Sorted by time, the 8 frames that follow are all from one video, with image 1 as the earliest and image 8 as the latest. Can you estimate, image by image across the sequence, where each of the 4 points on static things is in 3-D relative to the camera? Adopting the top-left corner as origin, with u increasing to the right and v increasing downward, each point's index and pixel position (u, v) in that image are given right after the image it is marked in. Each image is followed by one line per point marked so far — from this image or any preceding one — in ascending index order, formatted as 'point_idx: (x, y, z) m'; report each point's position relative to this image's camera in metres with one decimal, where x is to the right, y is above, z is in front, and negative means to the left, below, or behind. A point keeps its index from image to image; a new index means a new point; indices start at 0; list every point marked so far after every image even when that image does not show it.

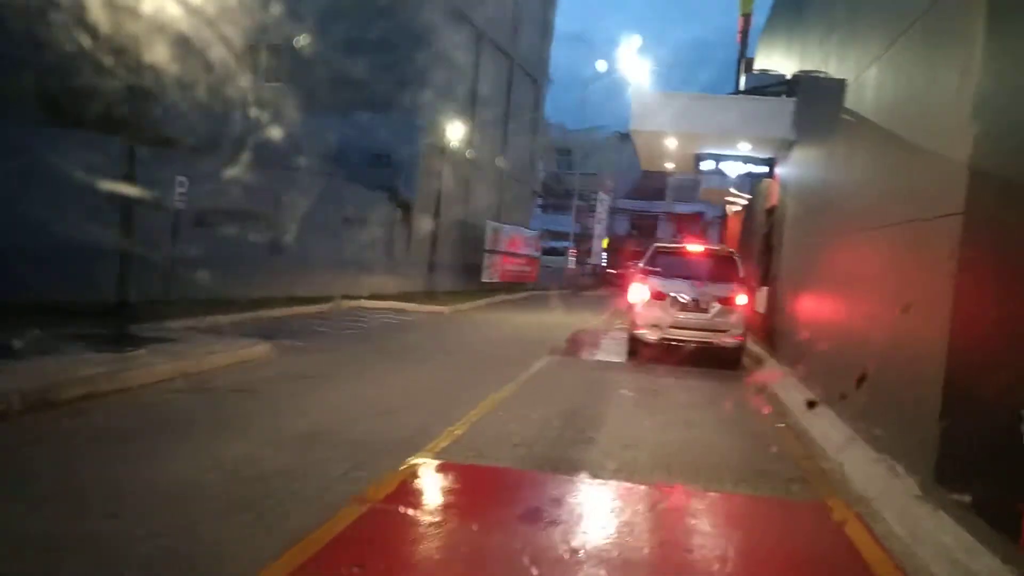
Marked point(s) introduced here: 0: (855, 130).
0: (+3.8, +1.8, +9.3) m
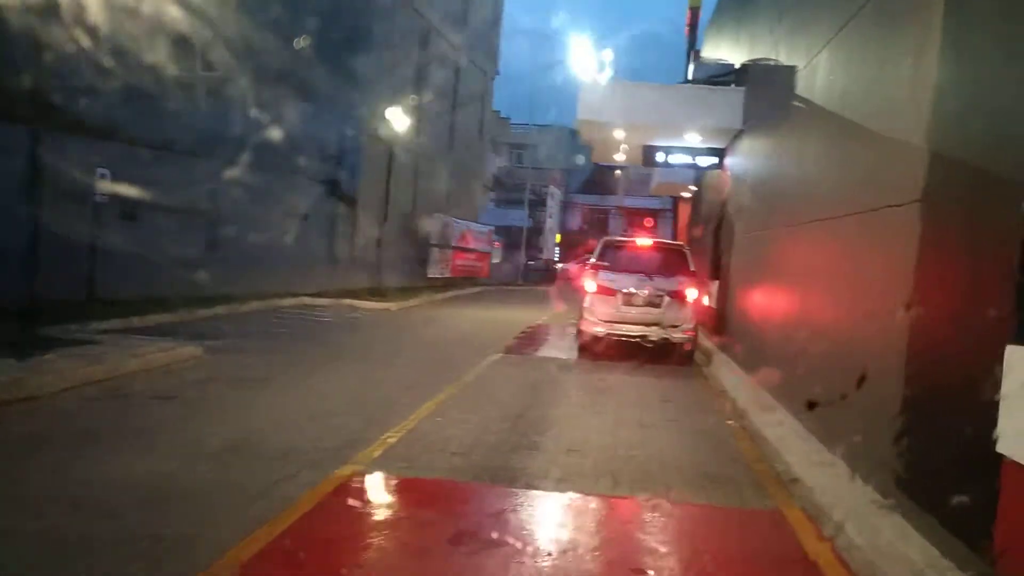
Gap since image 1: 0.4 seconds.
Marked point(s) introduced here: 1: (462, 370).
0: (+3.2, +1.9, +9.0) m
1: (-0.7, -1.1, +11.5) m
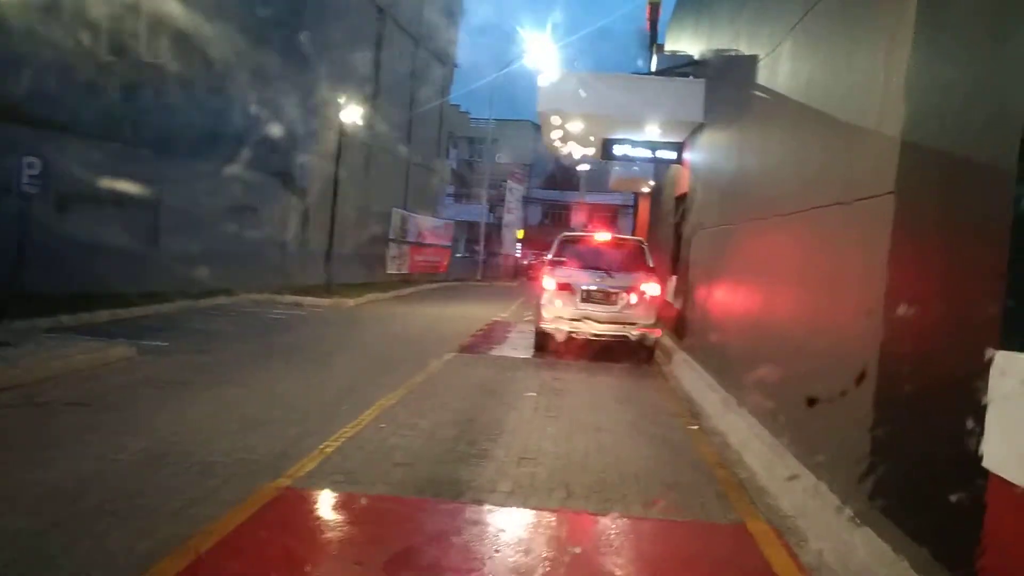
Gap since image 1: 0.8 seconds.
0: (+2.7, +1.9, +8.7) m
1: (-1.3, -1.1, +11.0) m
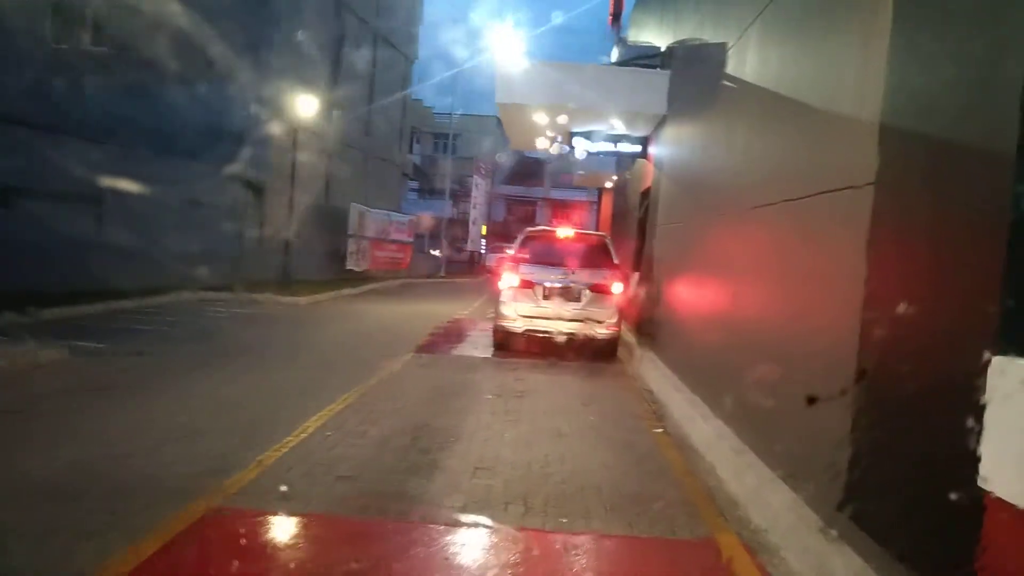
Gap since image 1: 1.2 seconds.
0: (+2.3, +1.9, +8.4) m
1: (-1.8, -1.1, +10.5) m
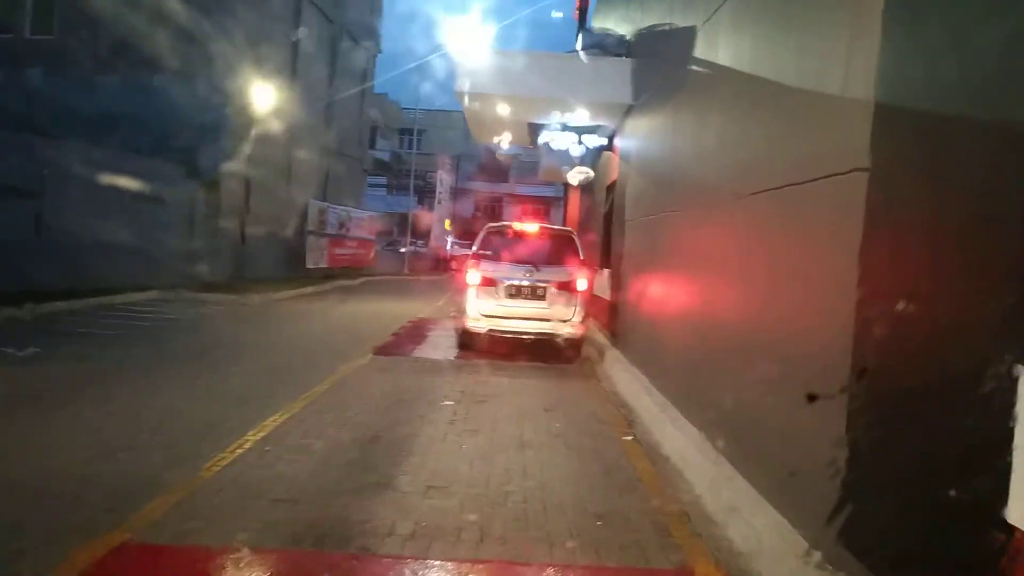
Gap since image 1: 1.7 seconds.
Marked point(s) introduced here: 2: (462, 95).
0: (+1.9, +2.0, +7.9) m
1: (-2.3, -1.1, +9.9) m
2: (-0.9, +3.5, +15.1) m
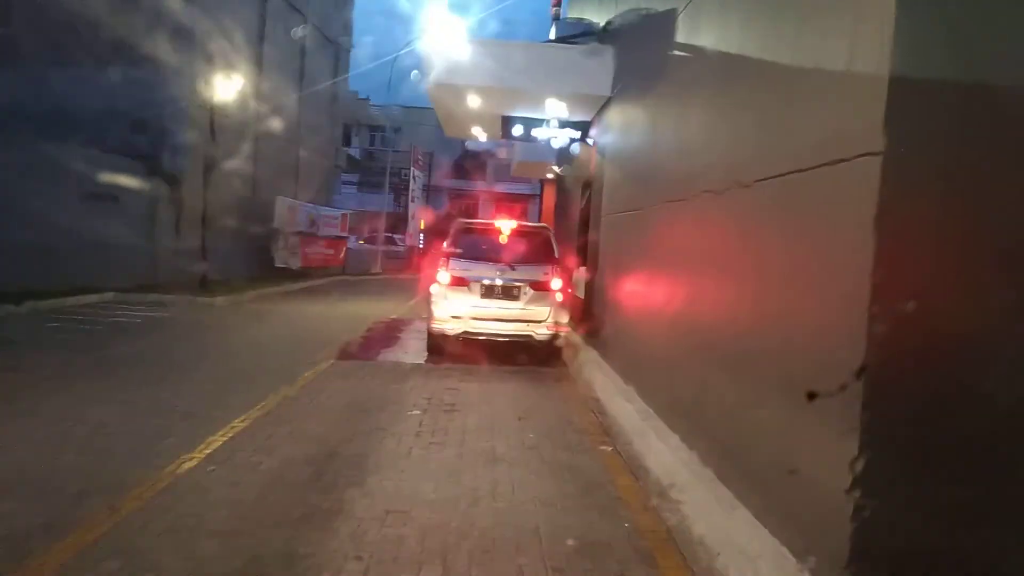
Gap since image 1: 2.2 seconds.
0: (+1.6, +2.0, +7.4) m
1: (-2.6, -1.1, +9.3) m
2: (-1.4, +3.5, +14.5) m
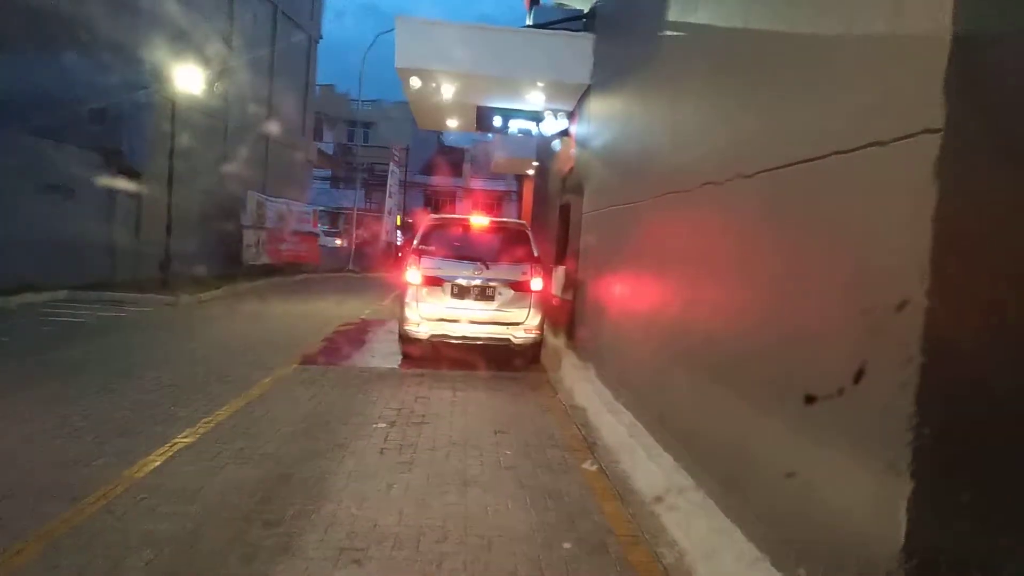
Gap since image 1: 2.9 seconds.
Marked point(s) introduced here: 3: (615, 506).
0: (+1.4, +1.9, +6.8) m
1: (-2.9, -1.1, +8.6) m
2: (-1.8, +3.5, +13.8) m
3: (+0.7, -1.5, +5.8) m
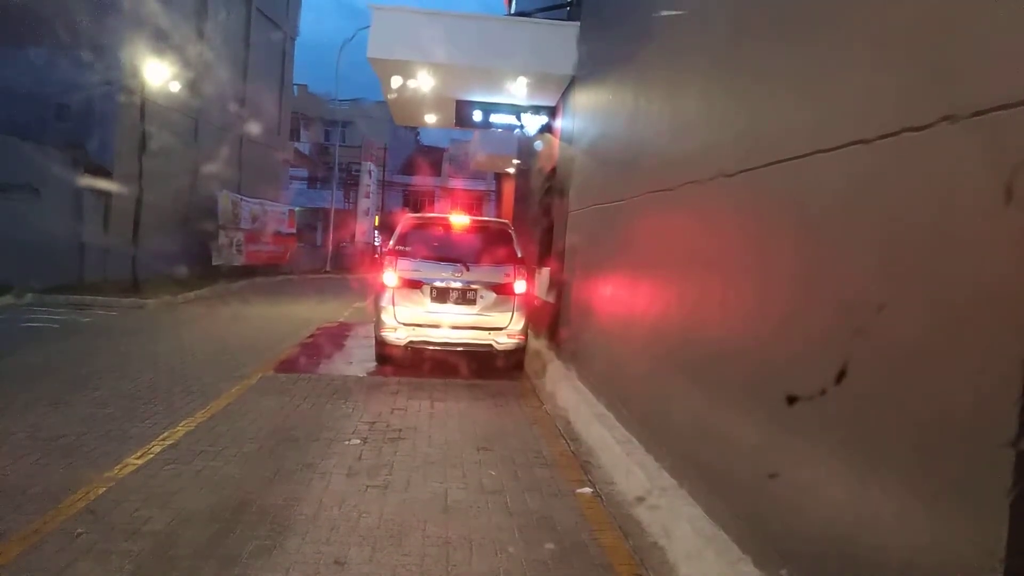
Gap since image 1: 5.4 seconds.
0: (+1.3, +1.9, +6.3) m
1: (-3.0, -1.1, +8.0) m
2: (-2.1, +3.5, +13.2) m
3: (+0.6, -1.5, +5.3) m
